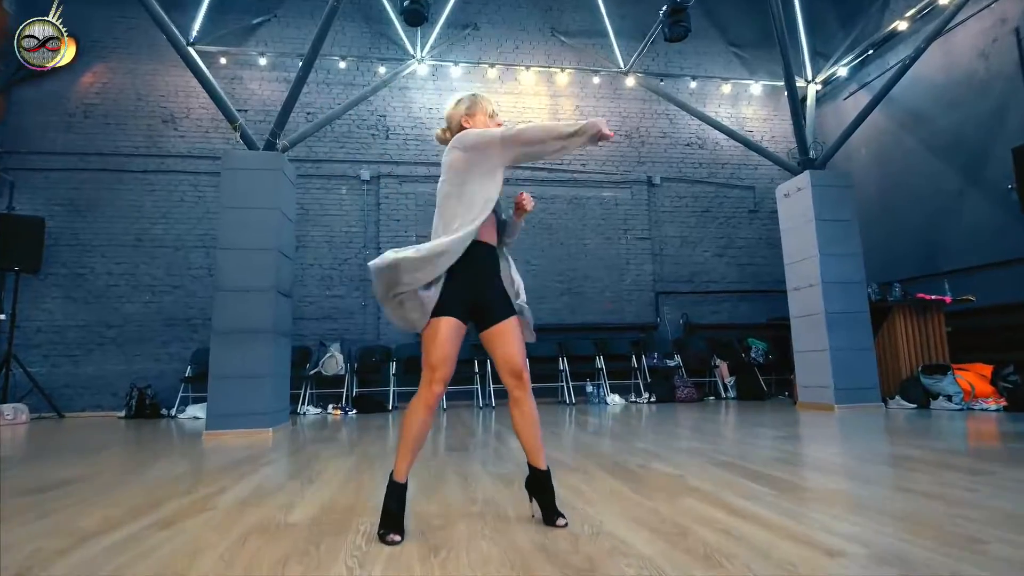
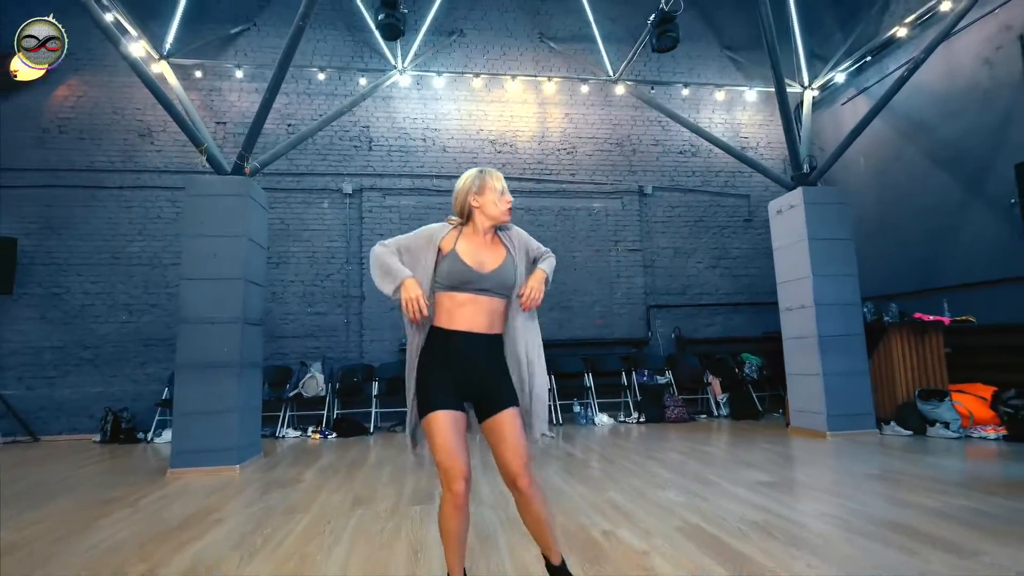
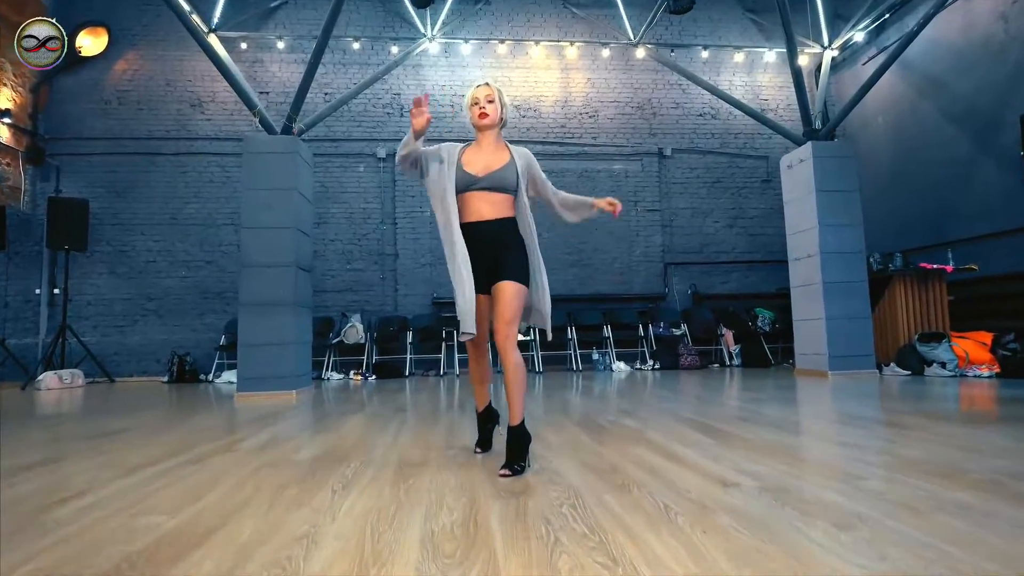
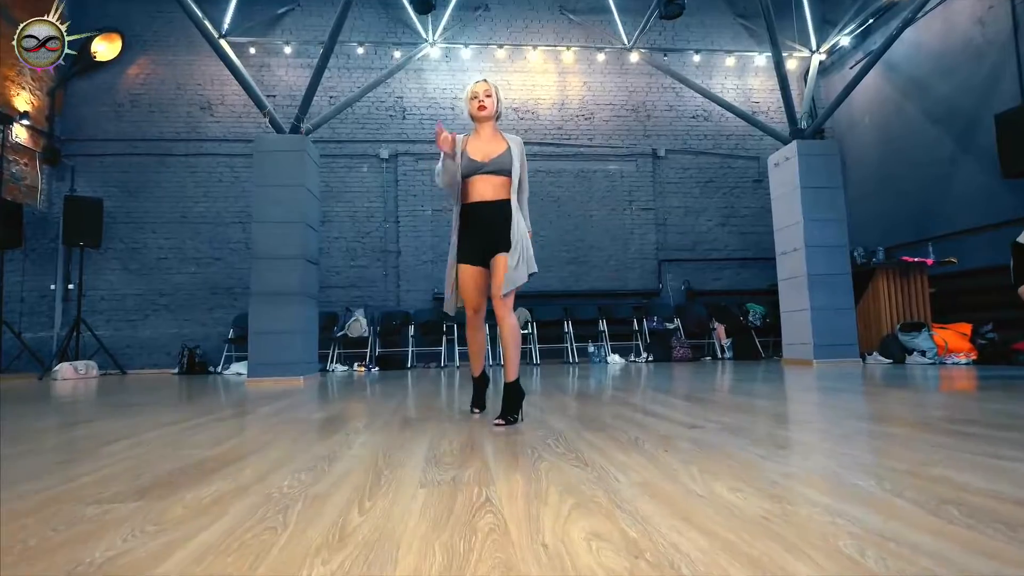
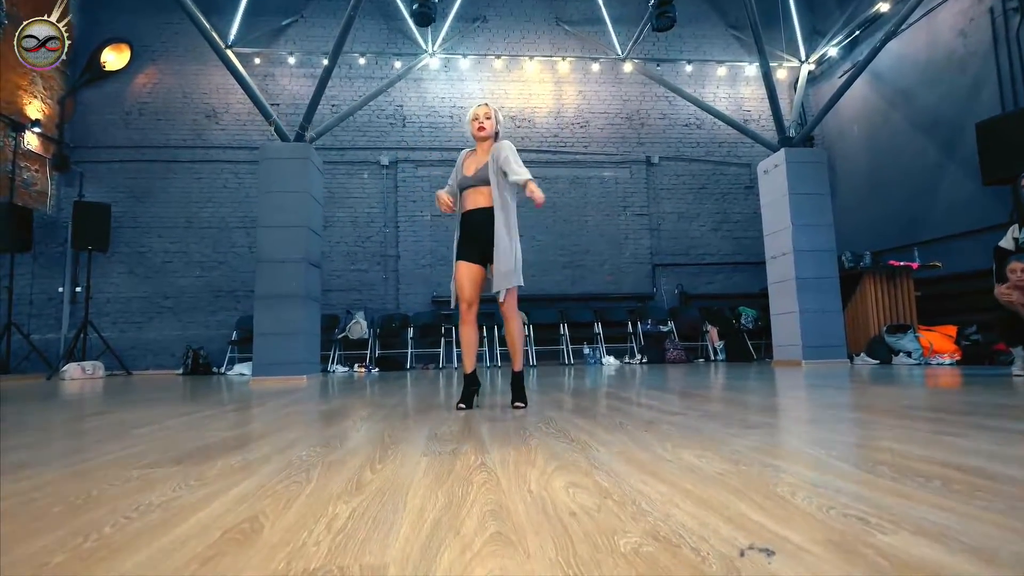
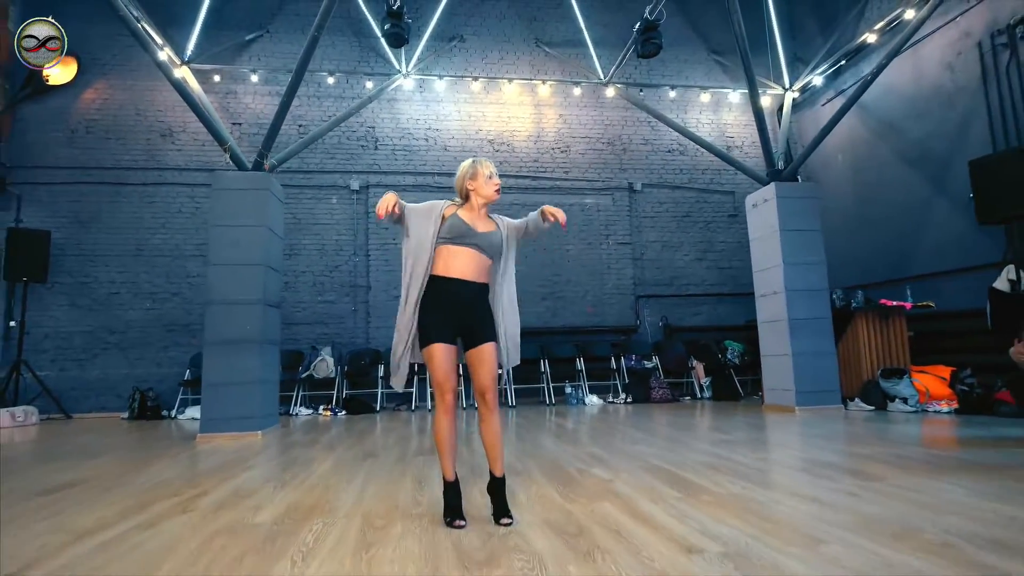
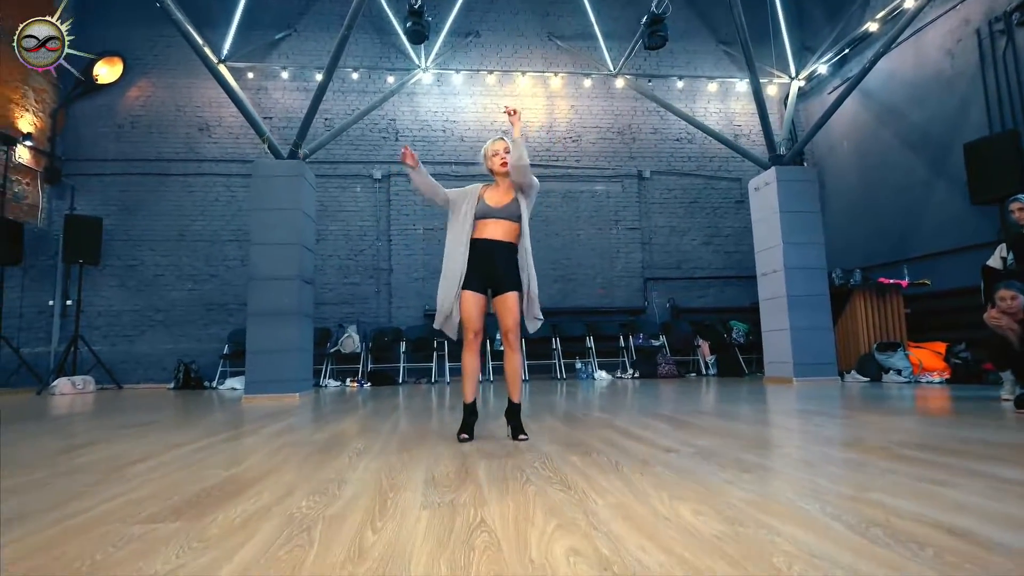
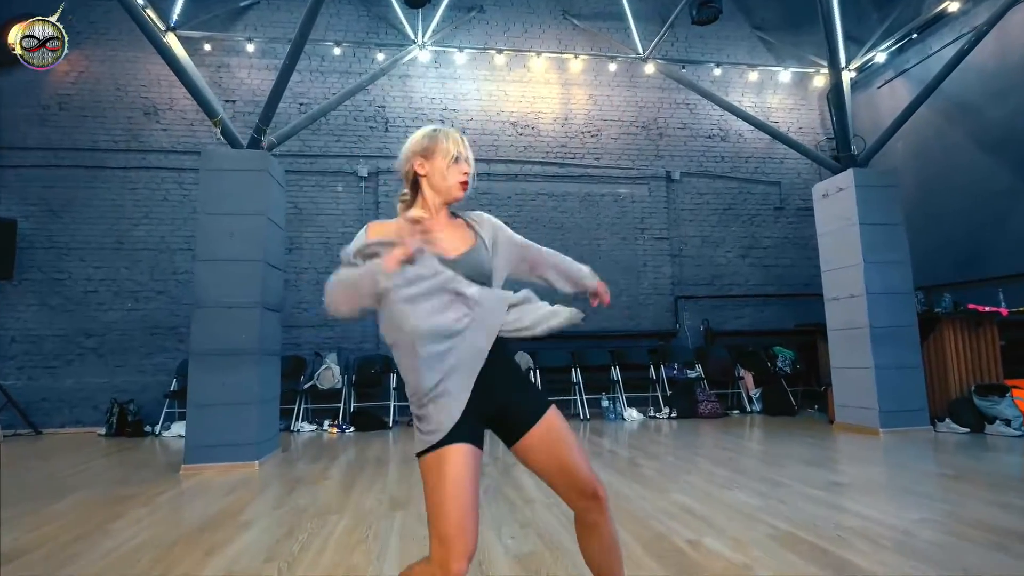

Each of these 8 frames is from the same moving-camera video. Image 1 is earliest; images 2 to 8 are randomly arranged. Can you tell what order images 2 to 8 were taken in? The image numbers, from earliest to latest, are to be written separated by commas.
8, 2, 6, 7, 5, 4, 3
